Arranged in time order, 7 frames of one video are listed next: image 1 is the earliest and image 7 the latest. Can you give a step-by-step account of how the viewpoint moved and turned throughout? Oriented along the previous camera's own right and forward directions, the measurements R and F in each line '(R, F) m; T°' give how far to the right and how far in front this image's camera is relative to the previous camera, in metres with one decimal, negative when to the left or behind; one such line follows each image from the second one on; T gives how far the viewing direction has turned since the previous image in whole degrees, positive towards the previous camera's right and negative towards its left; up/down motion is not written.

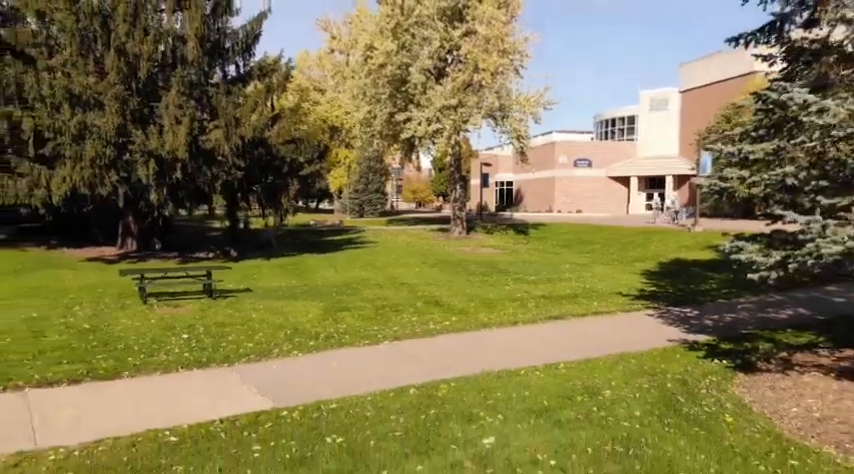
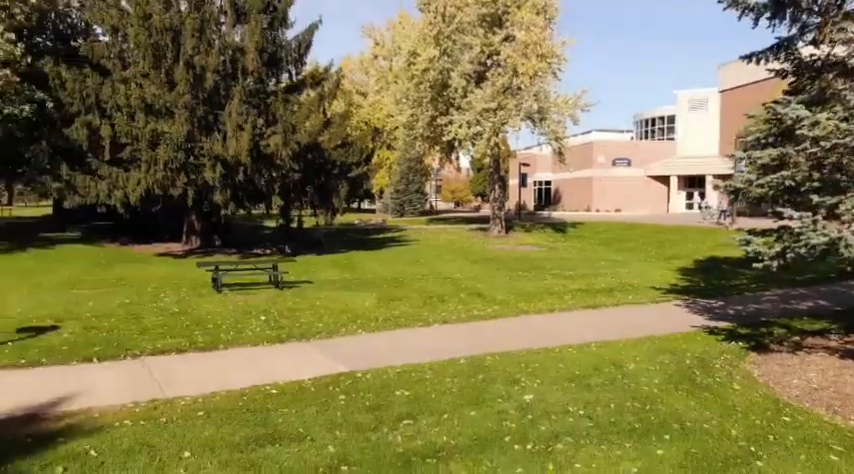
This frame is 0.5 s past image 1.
(-0.2, -1.3) m; -4°
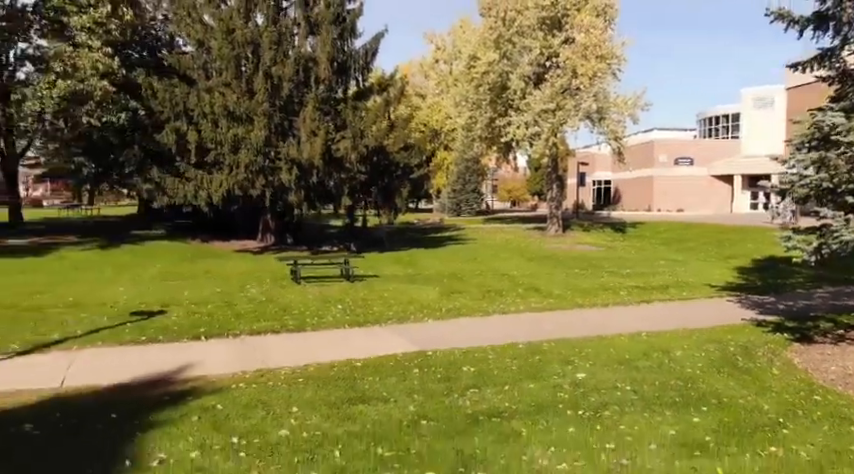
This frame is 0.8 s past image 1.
(-0.1, -1.1) m; -5°
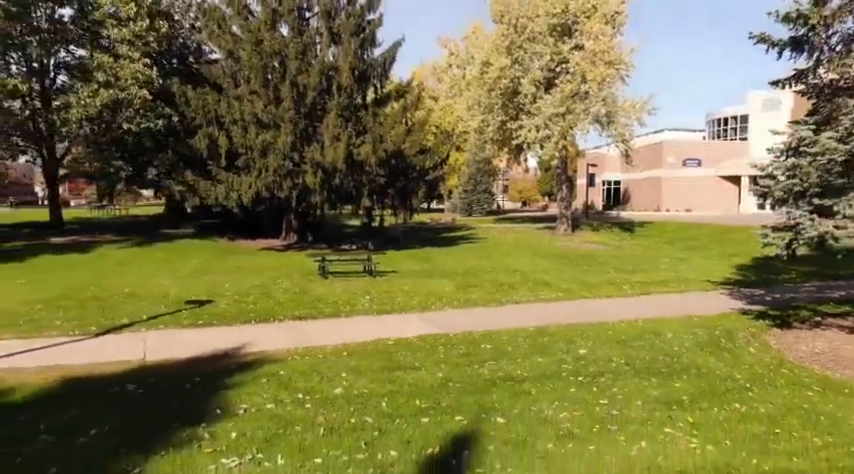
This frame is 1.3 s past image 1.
(-0.2, -1.4) m; -1°
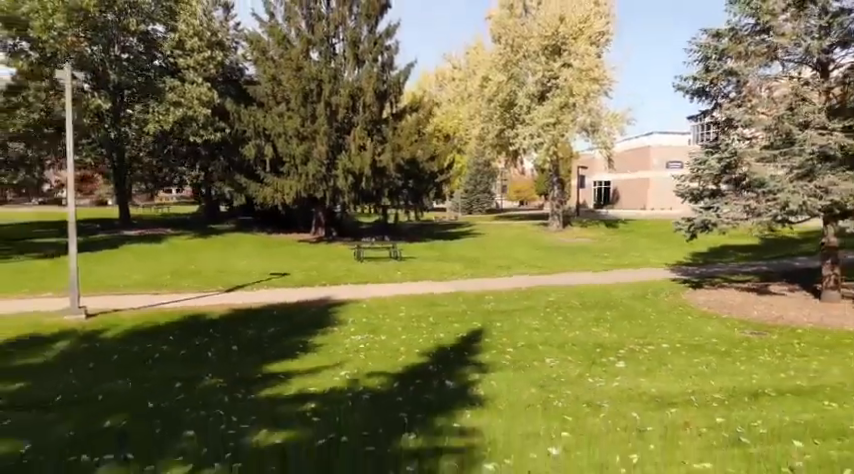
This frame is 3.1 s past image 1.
(-0.6, -5.1) m; 0°
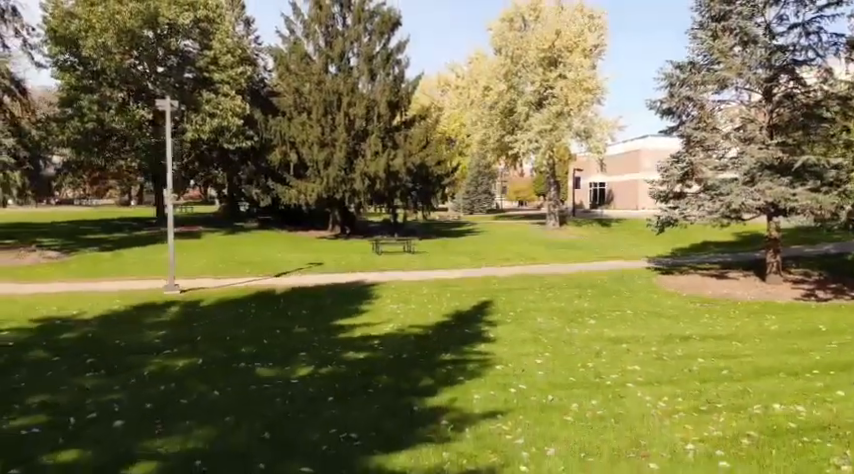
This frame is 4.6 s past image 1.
(-0.5, -3.3) m; 0°
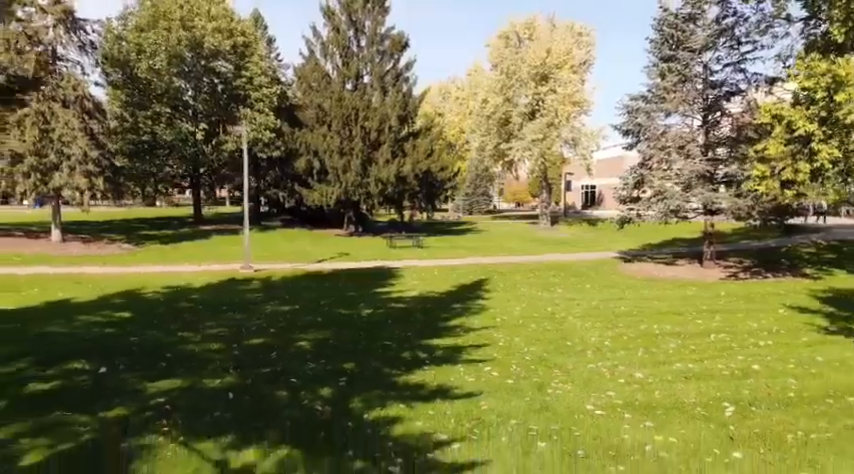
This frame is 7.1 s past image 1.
(-0.4, -5.0) m; 0°
